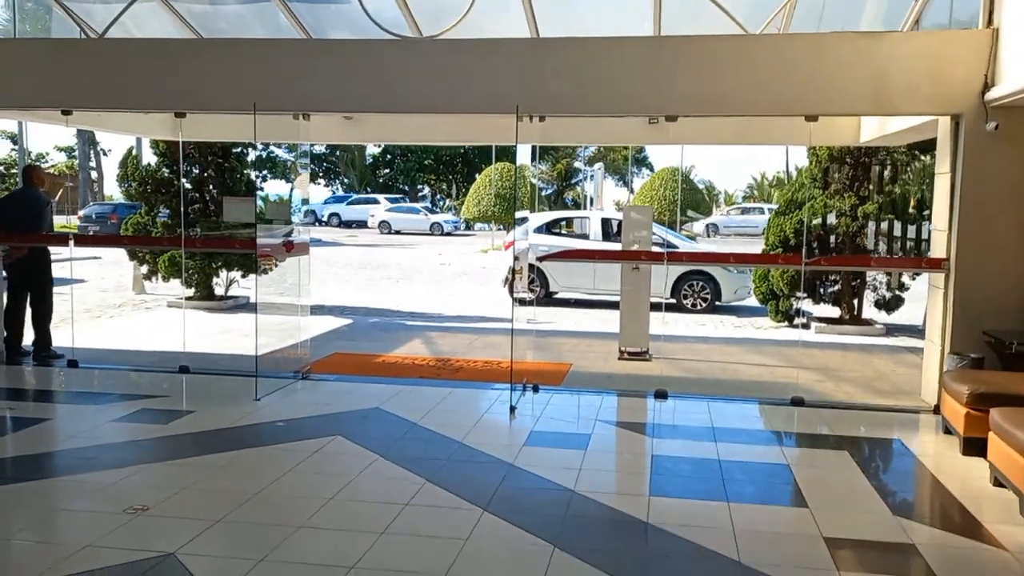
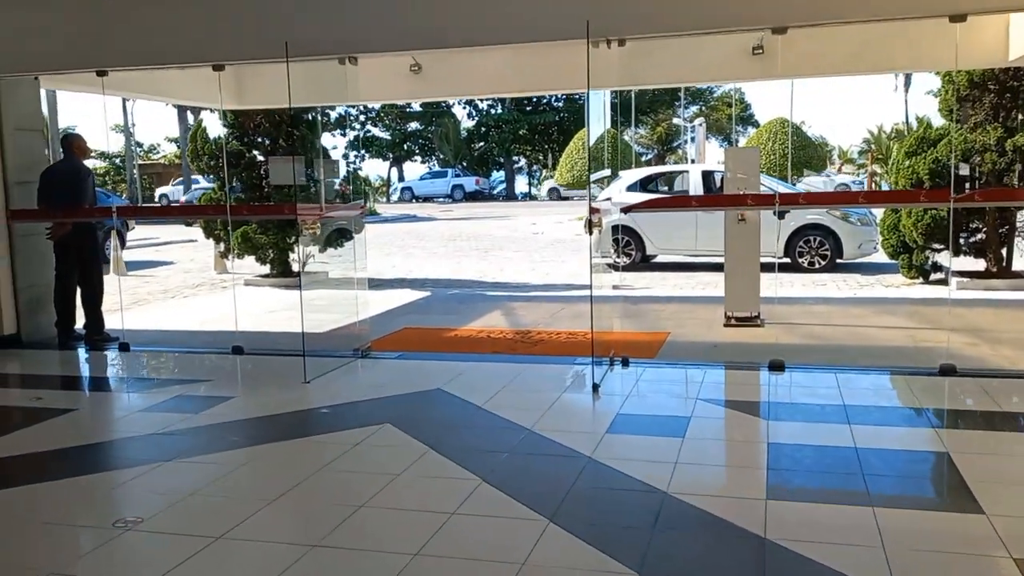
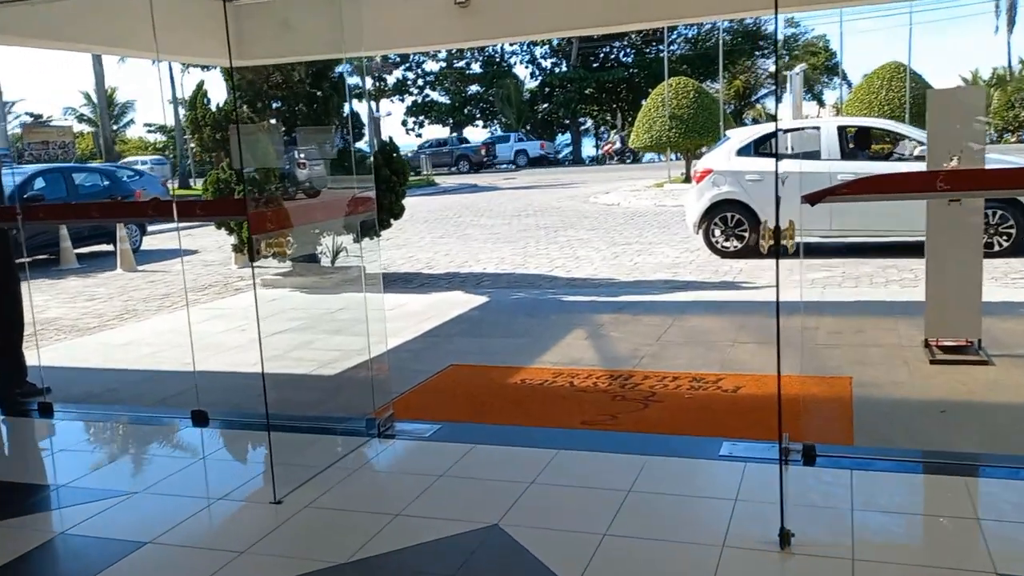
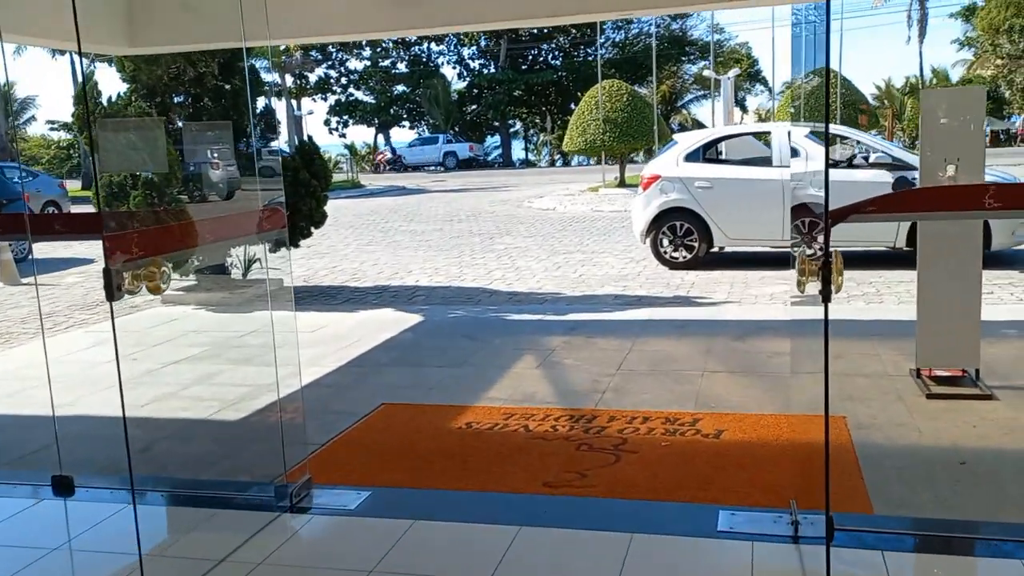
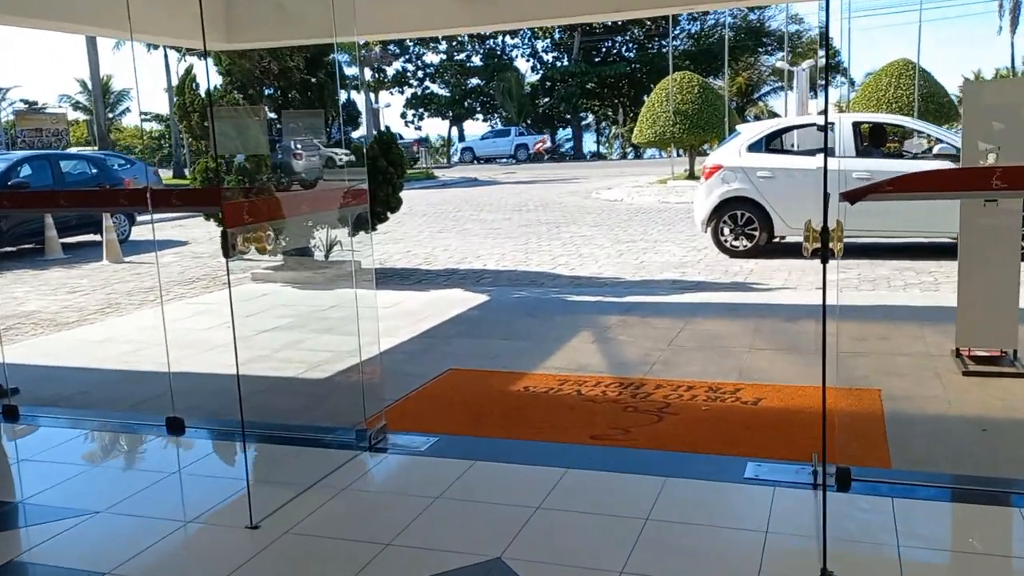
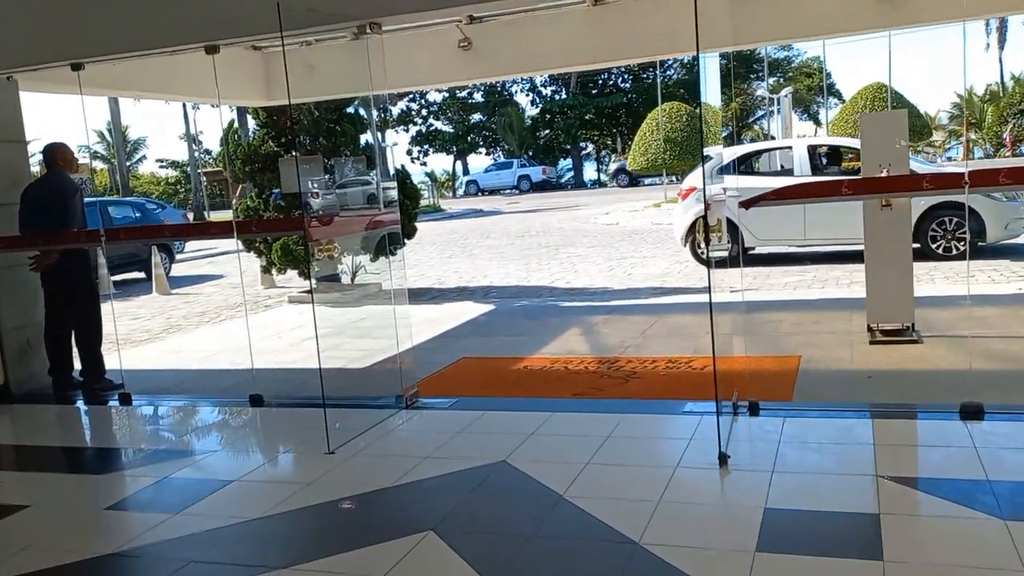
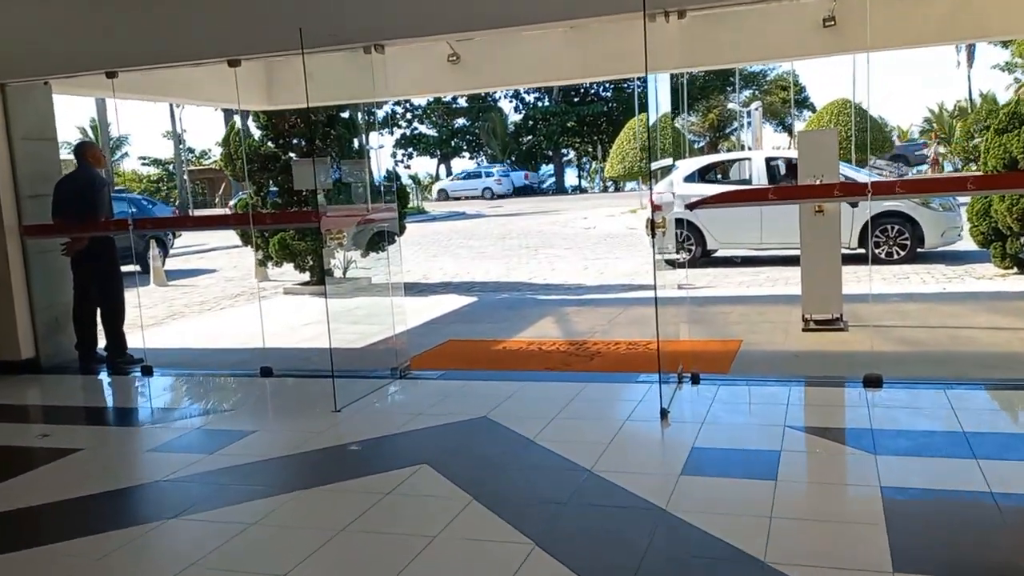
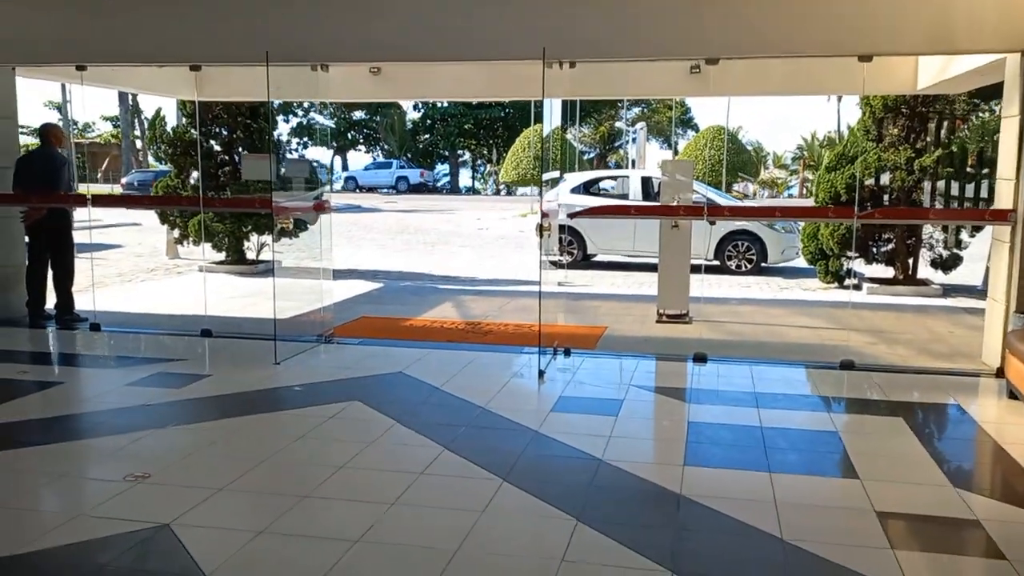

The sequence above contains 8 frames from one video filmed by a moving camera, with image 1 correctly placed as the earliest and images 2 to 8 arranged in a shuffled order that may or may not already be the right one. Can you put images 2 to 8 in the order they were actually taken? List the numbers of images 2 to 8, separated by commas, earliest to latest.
8, 2, 7, 6, 3, 5, 4
